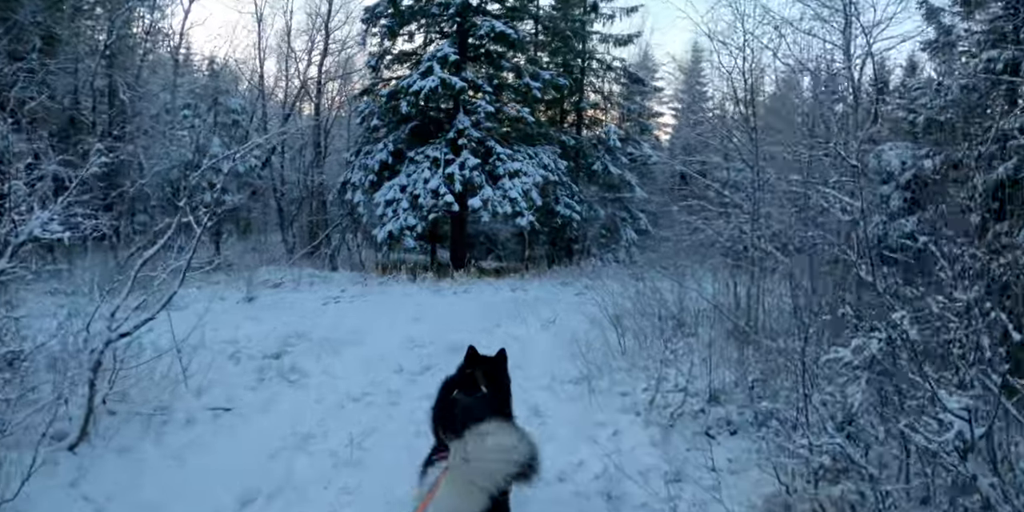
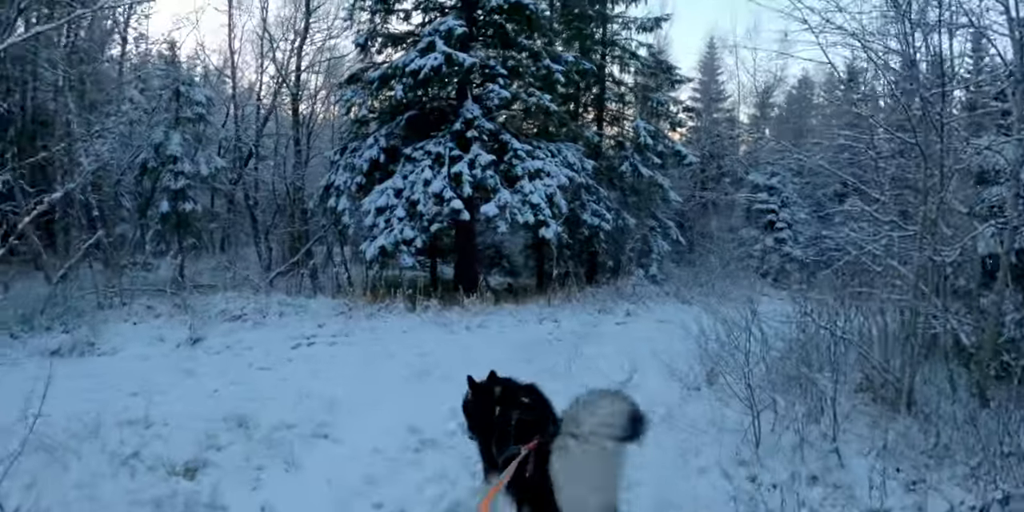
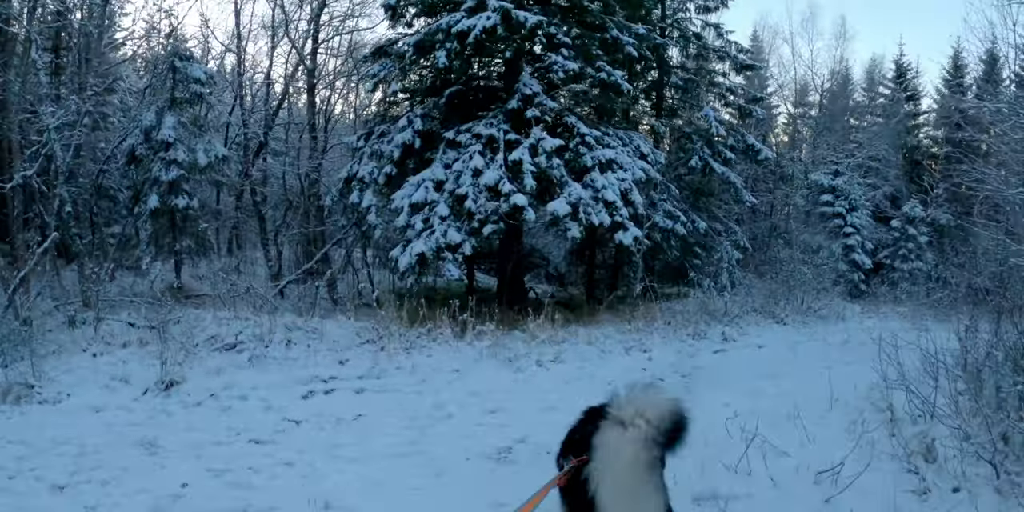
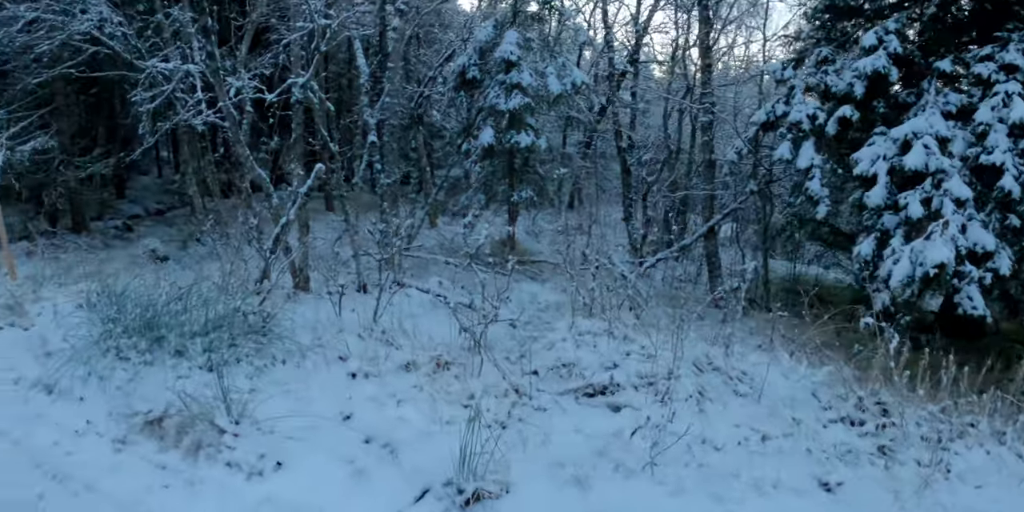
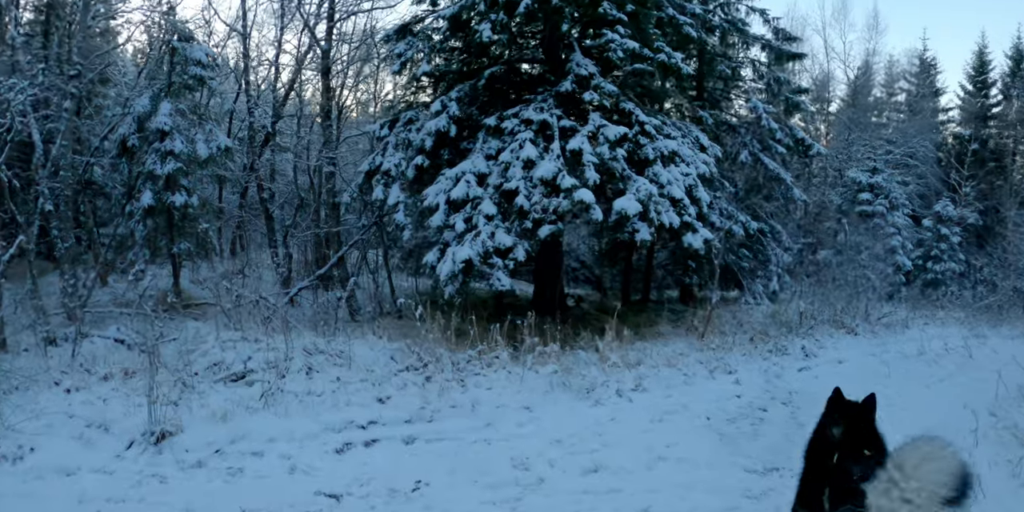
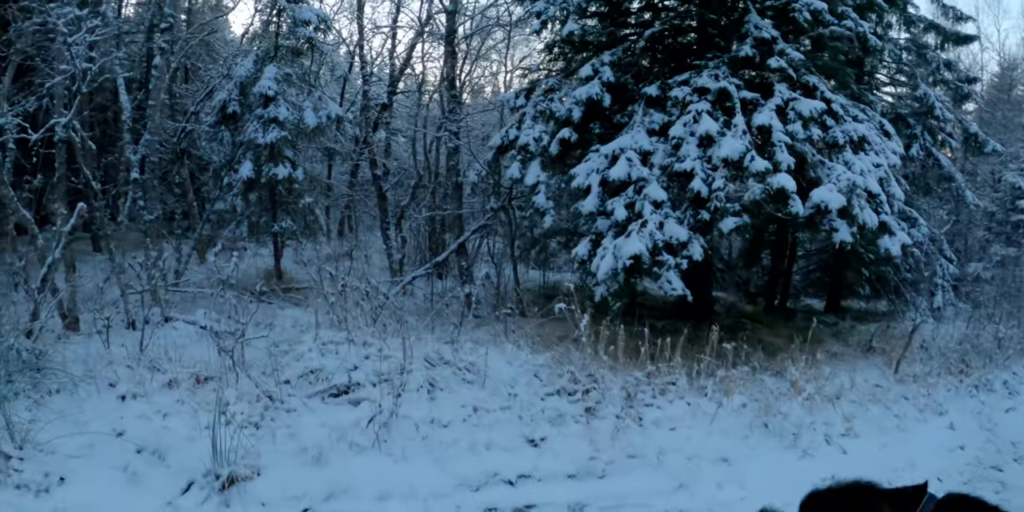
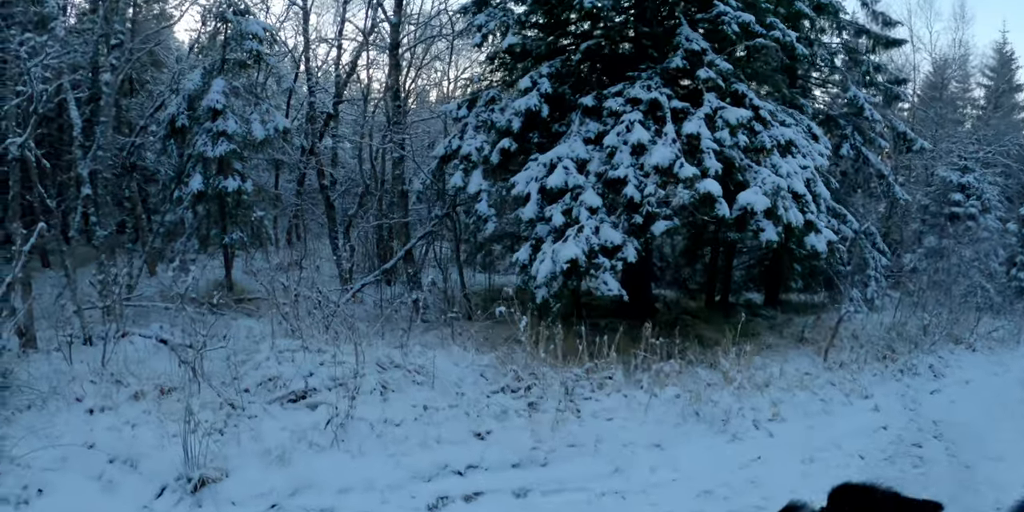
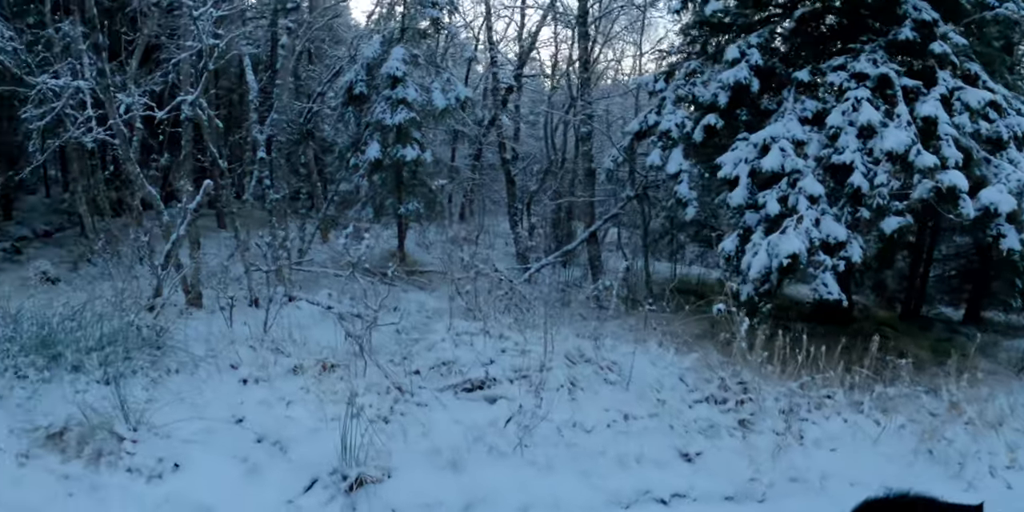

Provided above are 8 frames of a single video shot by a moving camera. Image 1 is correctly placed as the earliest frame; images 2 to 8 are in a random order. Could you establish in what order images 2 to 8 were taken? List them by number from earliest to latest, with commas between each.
2, 3, 5, 7, 6, 8, 4
